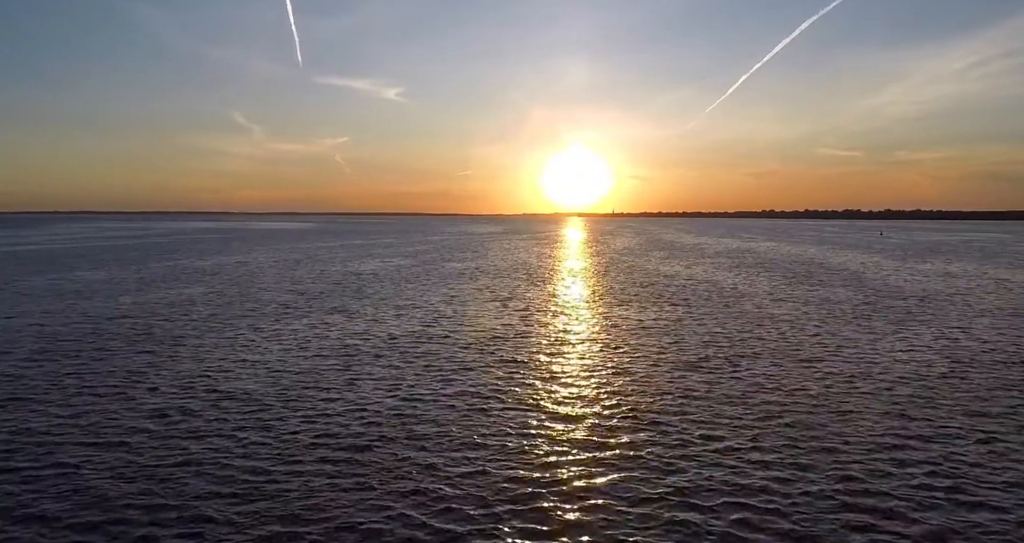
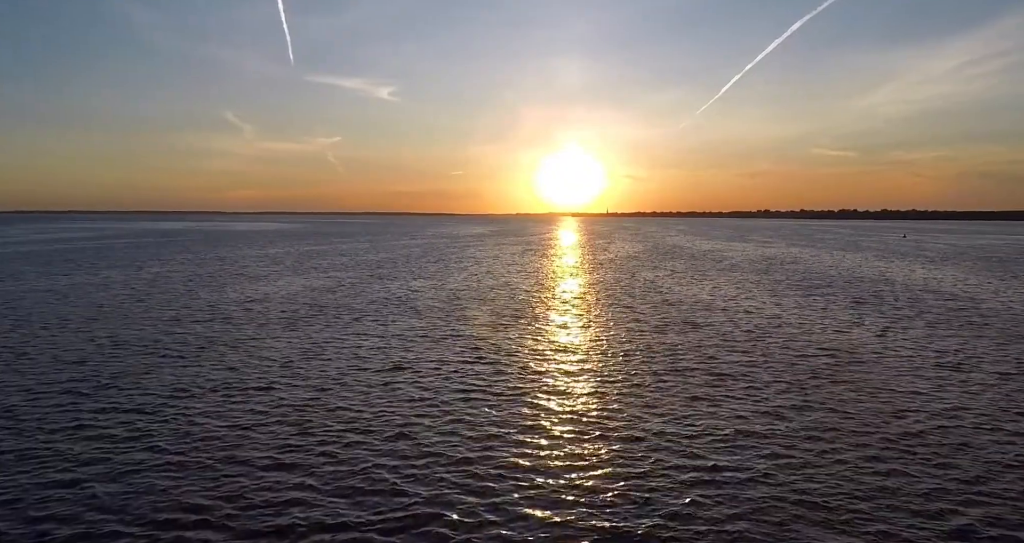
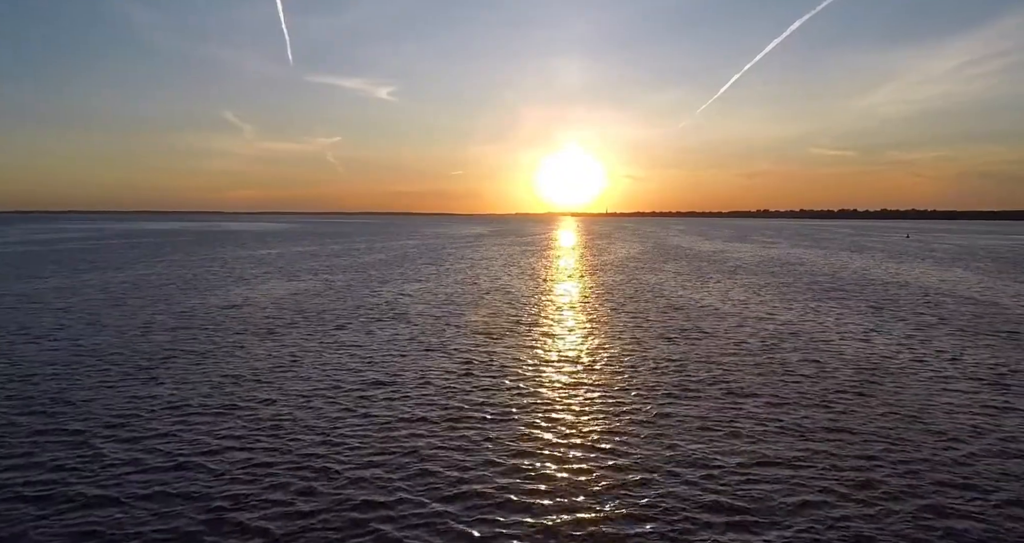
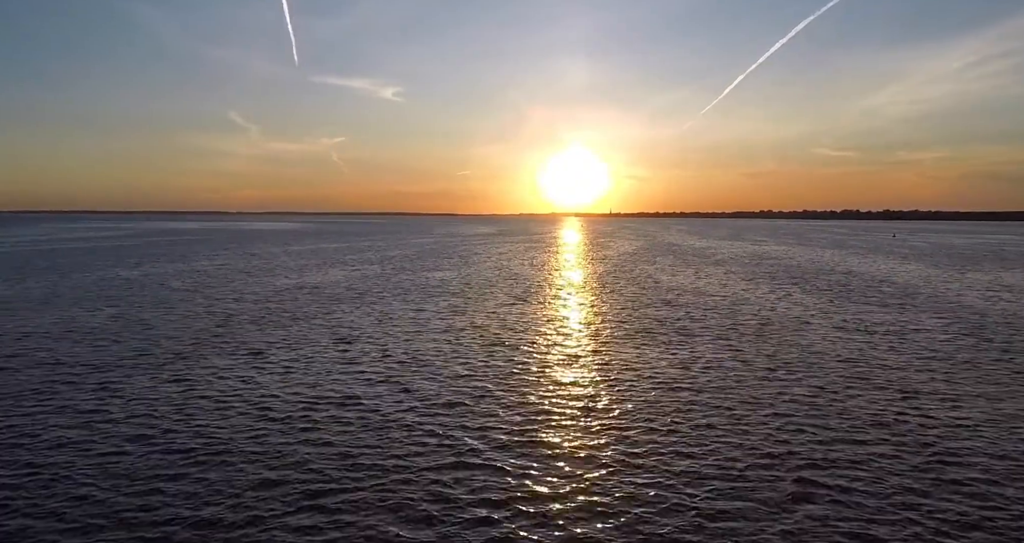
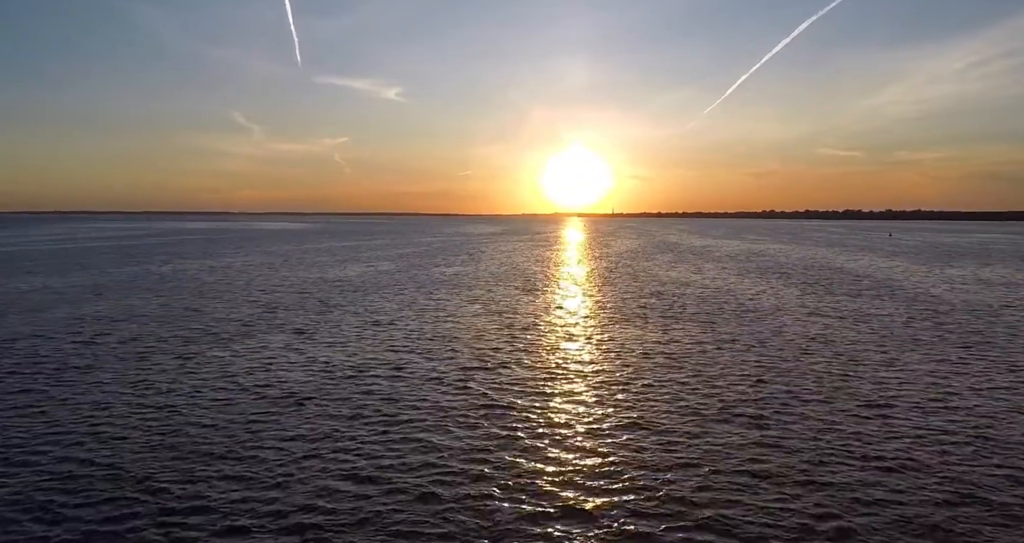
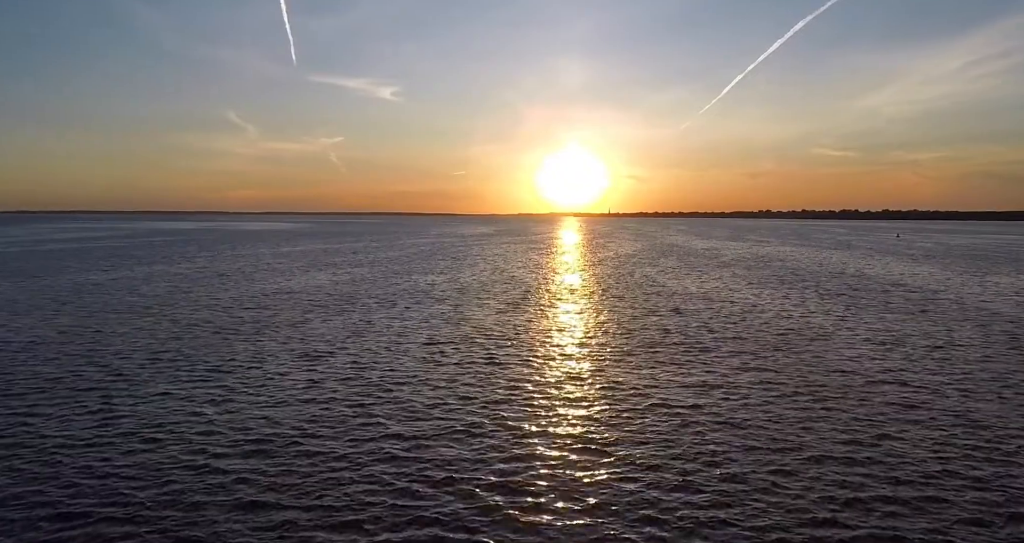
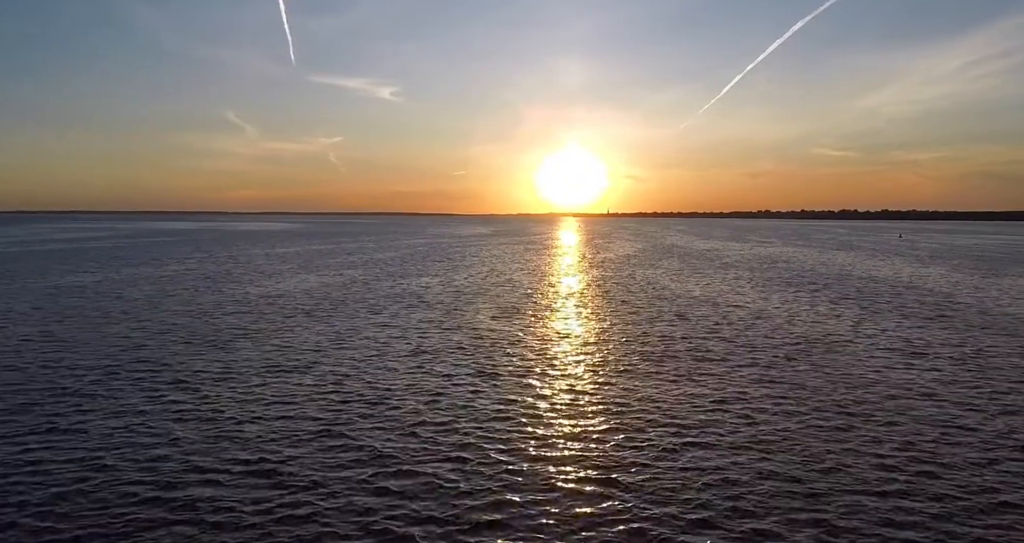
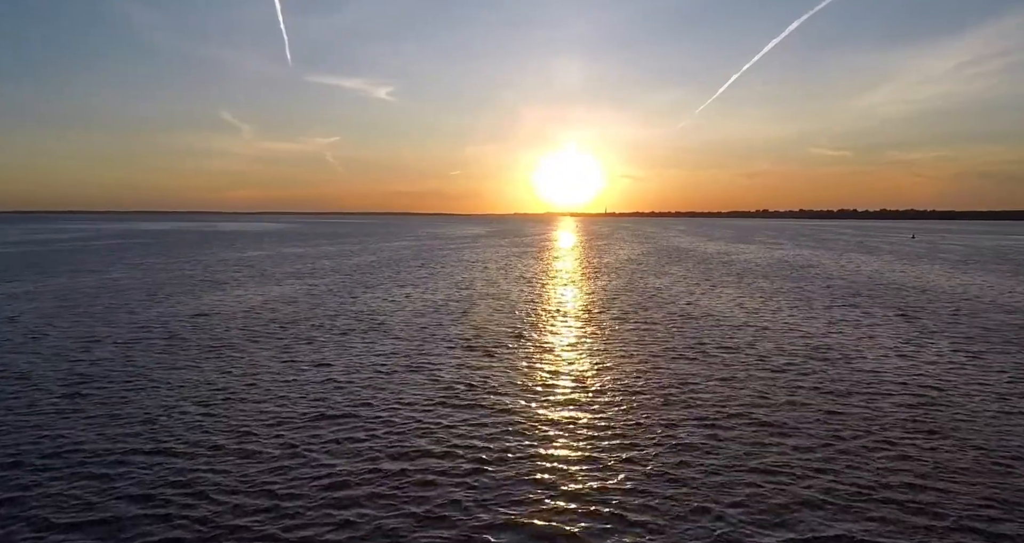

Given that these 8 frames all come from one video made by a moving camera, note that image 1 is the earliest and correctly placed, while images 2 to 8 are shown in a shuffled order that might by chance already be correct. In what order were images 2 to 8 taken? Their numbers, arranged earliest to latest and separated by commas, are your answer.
5, 4, 6, 7, 2, 3, 8
